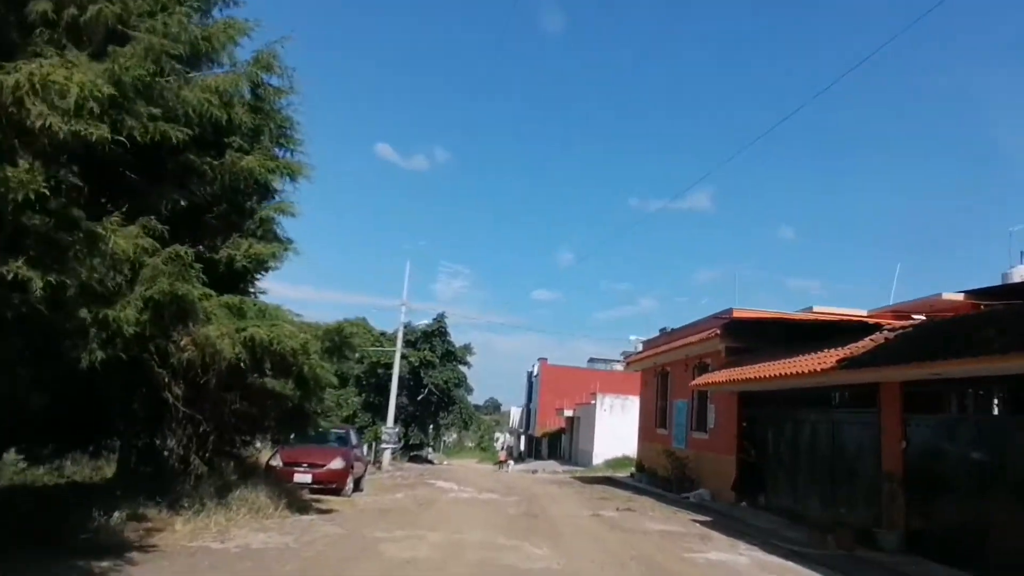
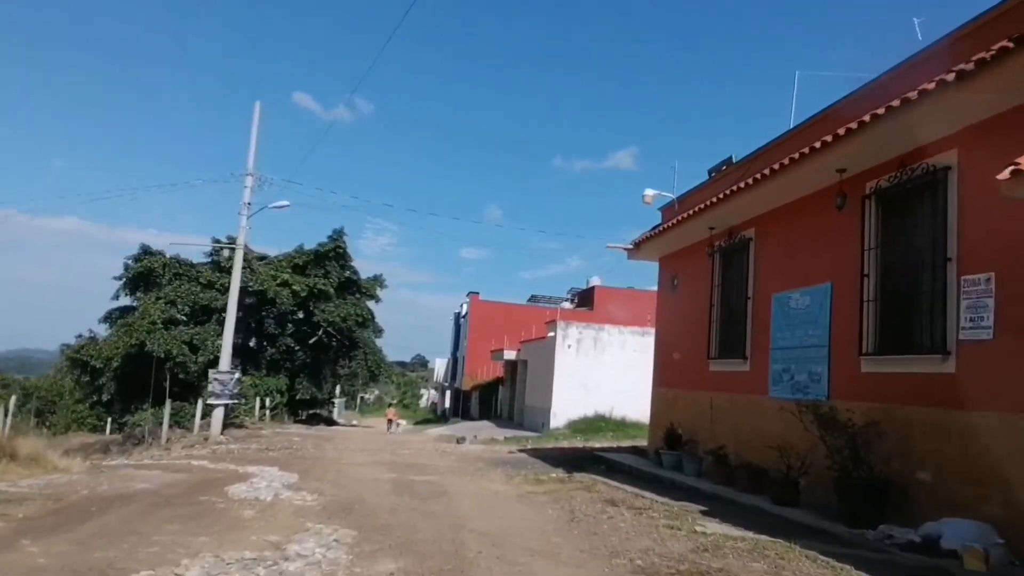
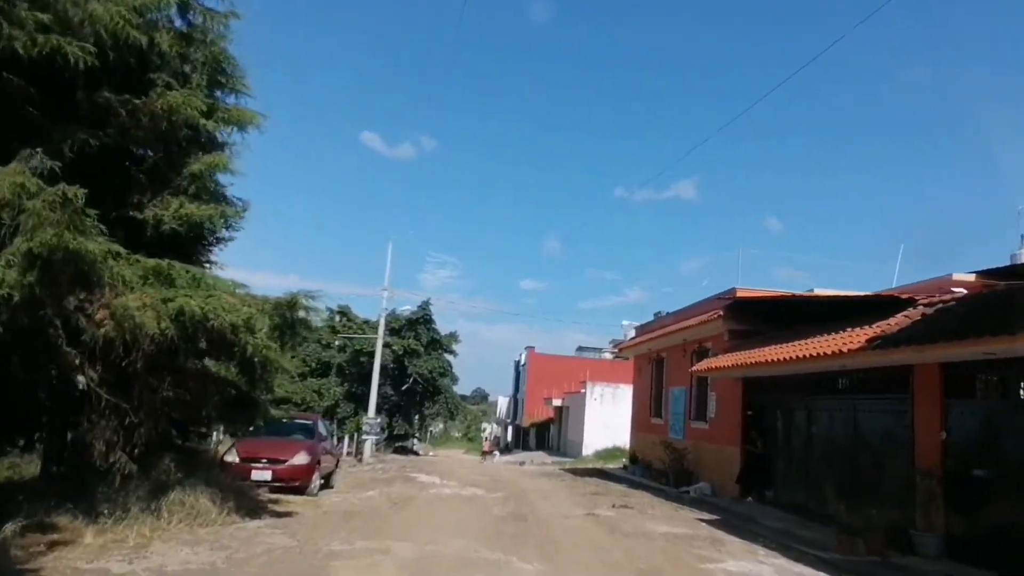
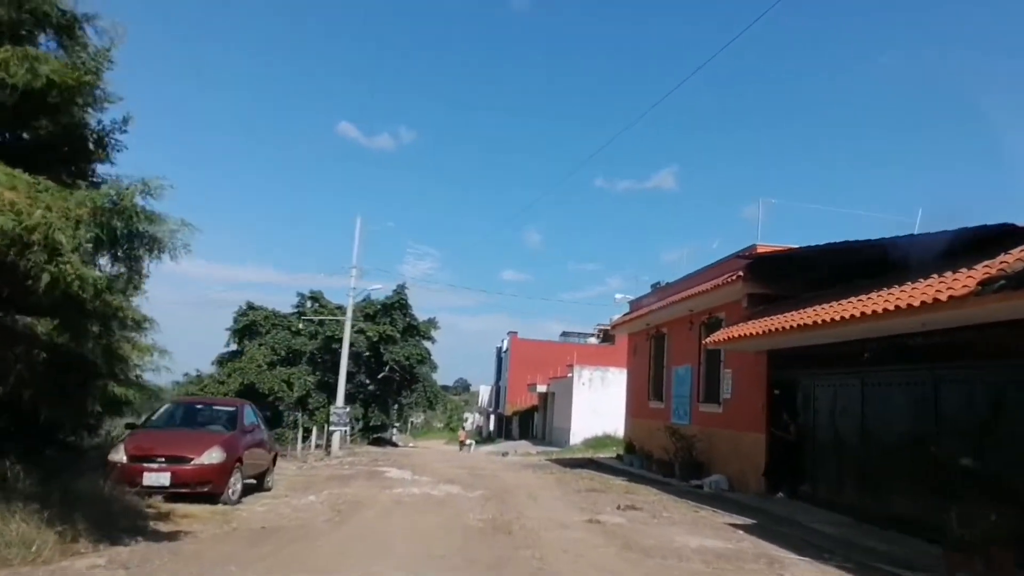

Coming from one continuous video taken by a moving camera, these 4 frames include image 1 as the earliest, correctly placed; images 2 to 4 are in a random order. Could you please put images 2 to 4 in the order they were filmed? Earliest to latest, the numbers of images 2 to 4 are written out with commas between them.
3, 4, 2
